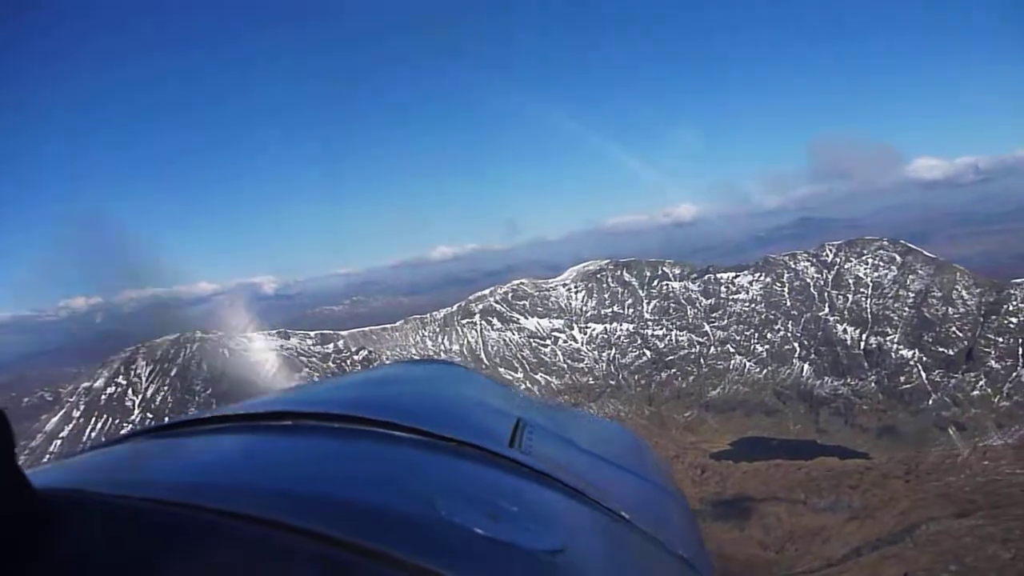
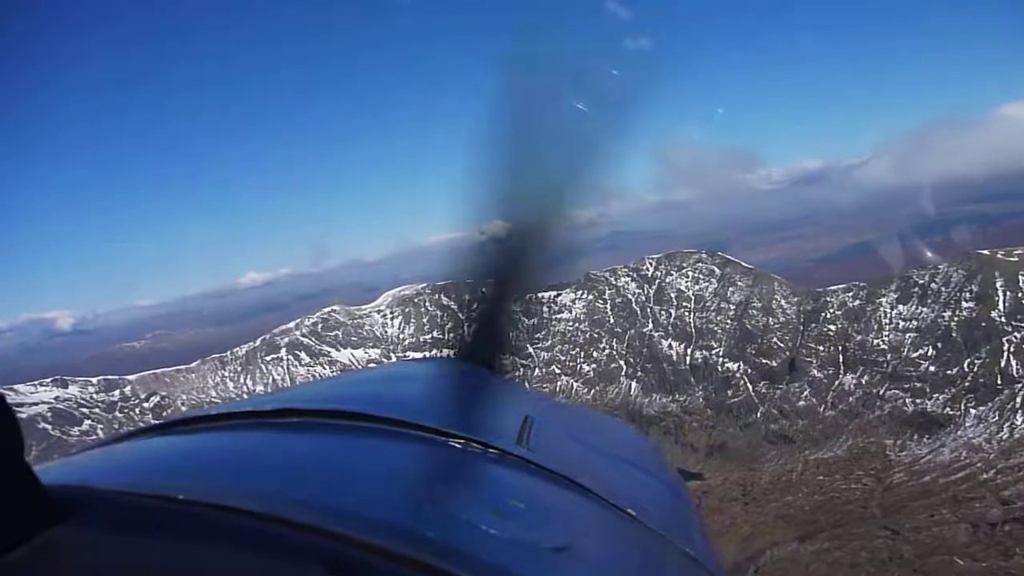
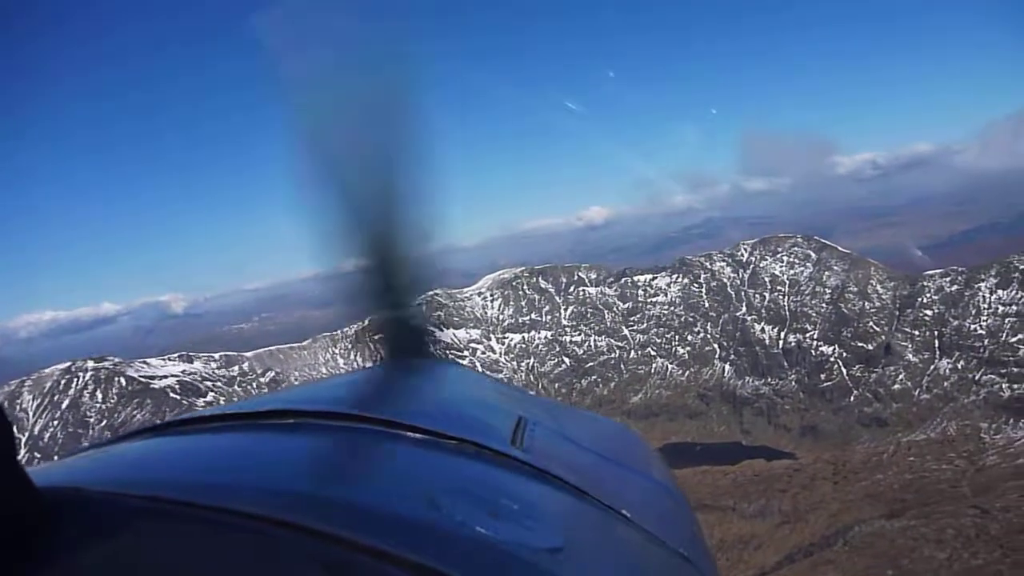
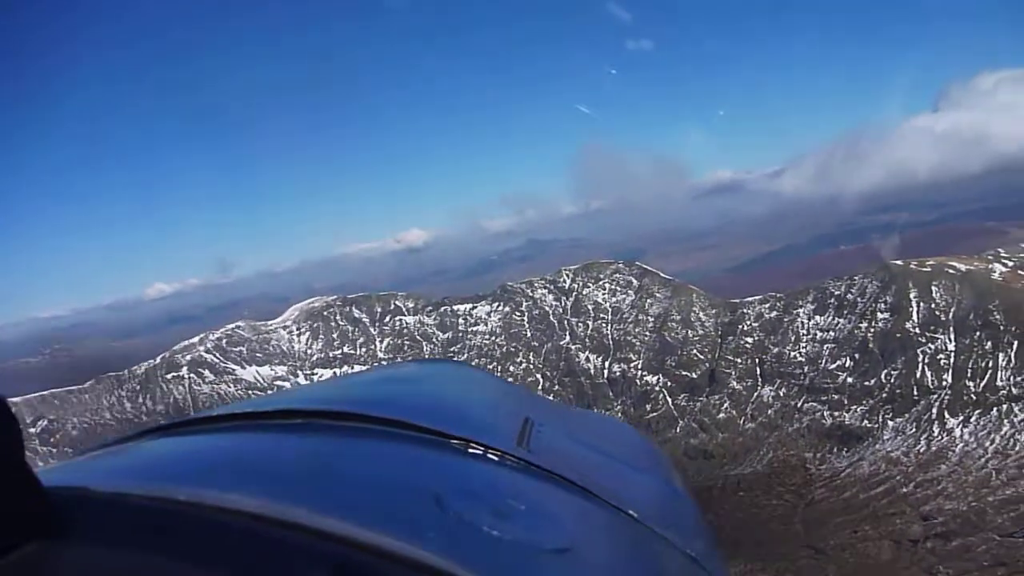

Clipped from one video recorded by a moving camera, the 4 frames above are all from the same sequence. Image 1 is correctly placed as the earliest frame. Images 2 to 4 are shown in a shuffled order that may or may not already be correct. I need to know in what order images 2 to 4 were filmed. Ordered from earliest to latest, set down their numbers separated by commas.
3, 2, 4
